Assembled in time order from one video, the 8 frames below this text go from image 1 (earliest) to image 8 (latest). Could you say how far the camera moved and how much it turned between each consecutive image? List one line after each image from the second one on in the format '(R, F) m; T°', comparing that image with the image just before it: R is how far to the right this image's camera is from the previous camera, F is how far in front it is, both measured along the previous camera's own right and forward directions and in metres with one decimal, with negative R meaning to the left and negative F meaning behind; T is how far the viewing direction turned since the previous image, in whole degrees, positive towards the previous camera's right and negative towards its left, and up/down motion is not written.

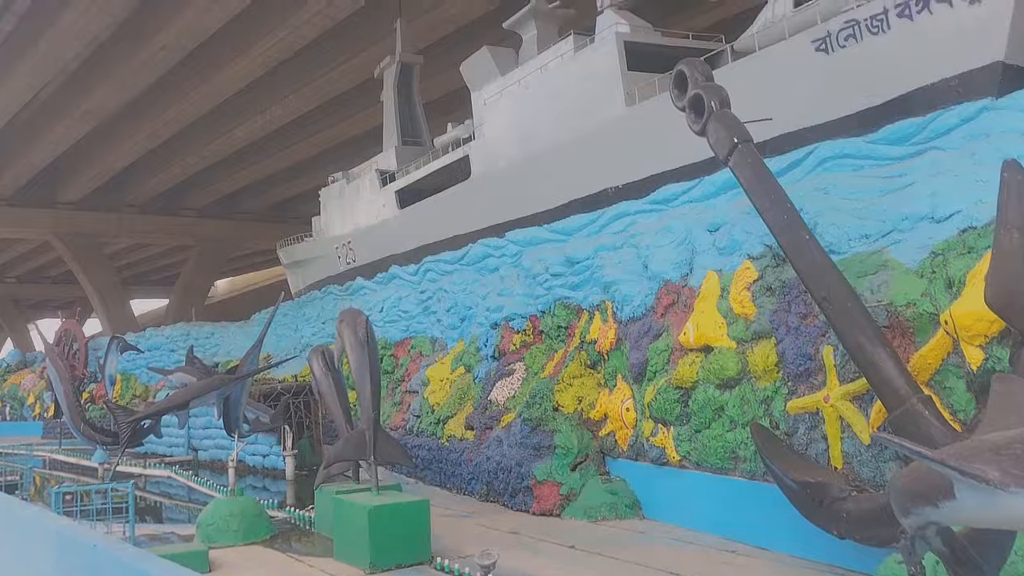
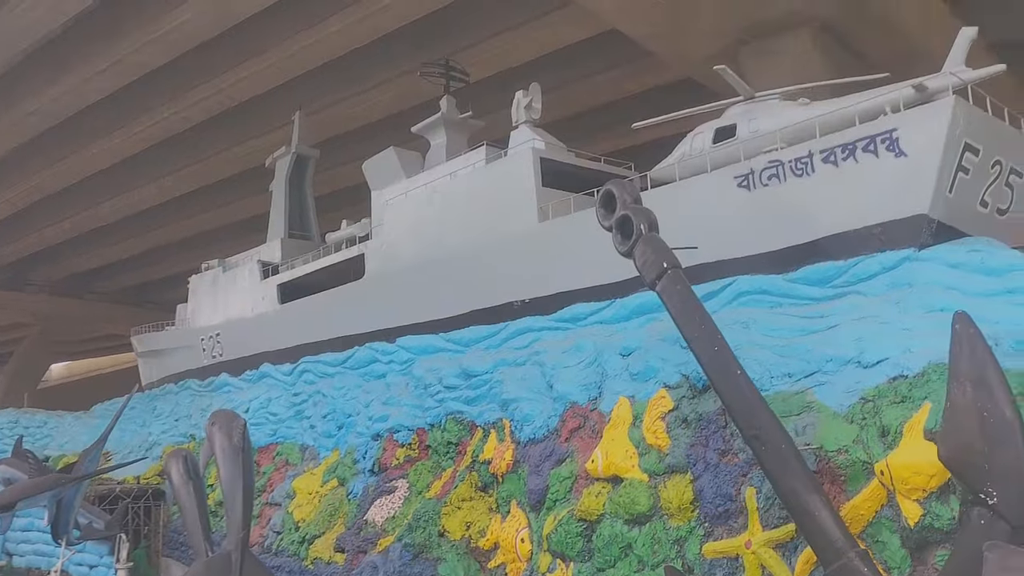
(-0.4, +0.6) m; +9°
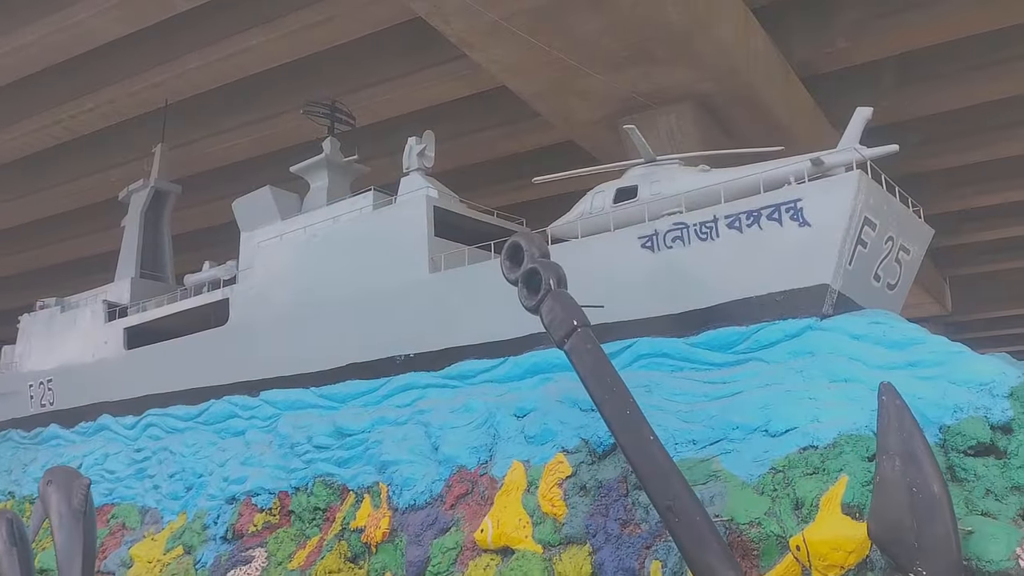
(-0.3, +0.5) m; +10°
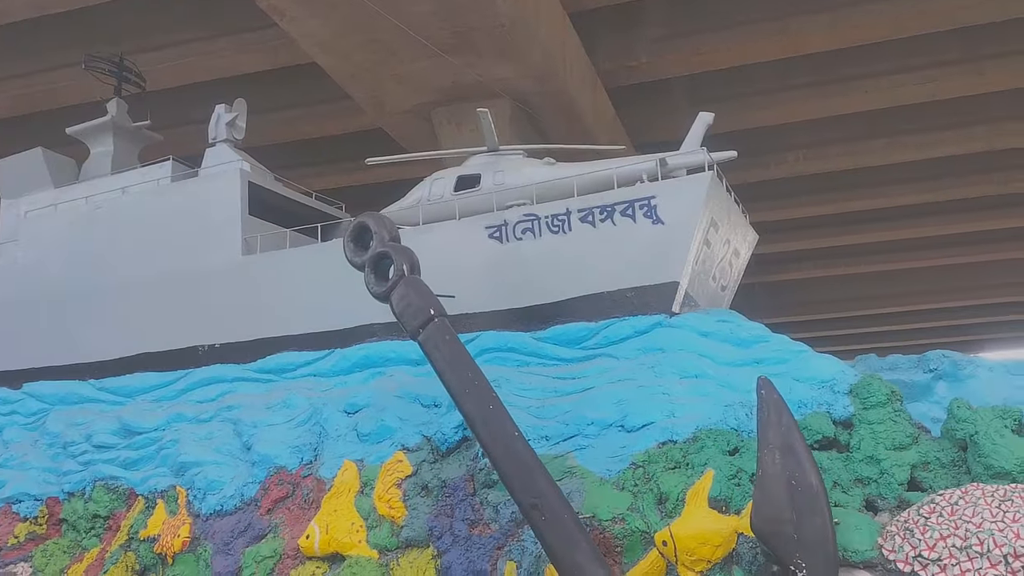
(-0.6, +0.5) m; +15°
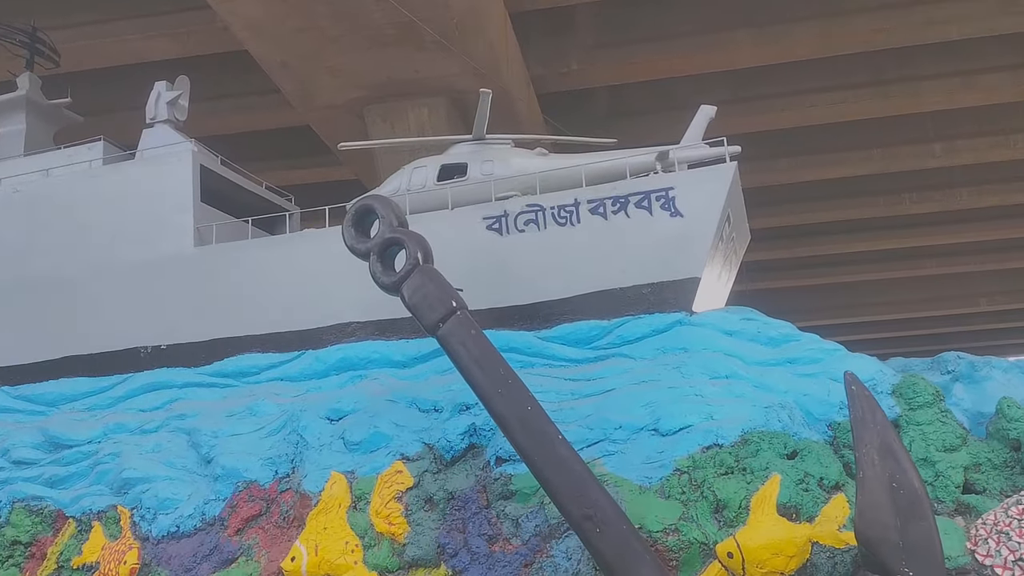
(-1.0, +0.6) m; +8°
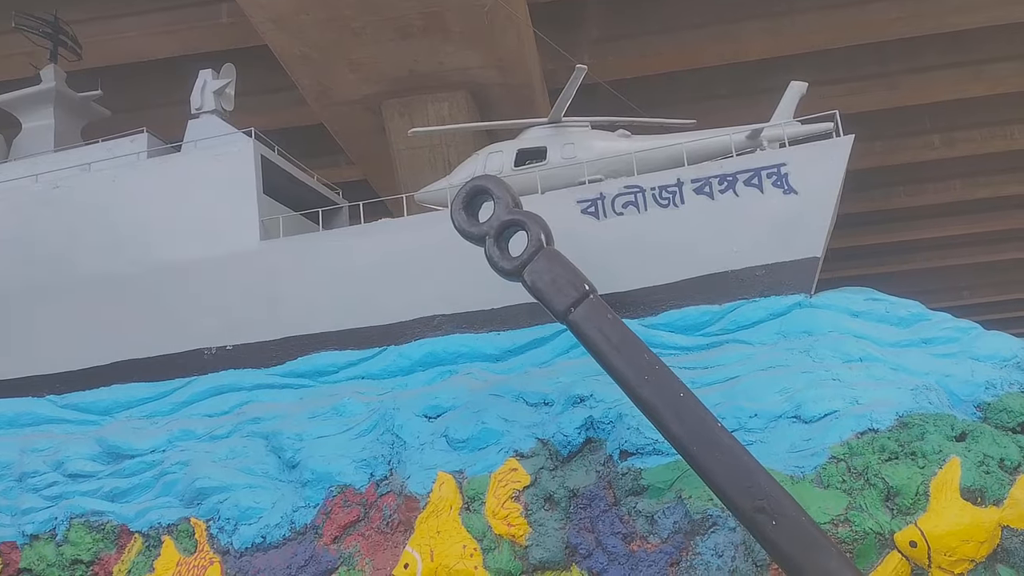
(-1.1, +0.4) m; +2°
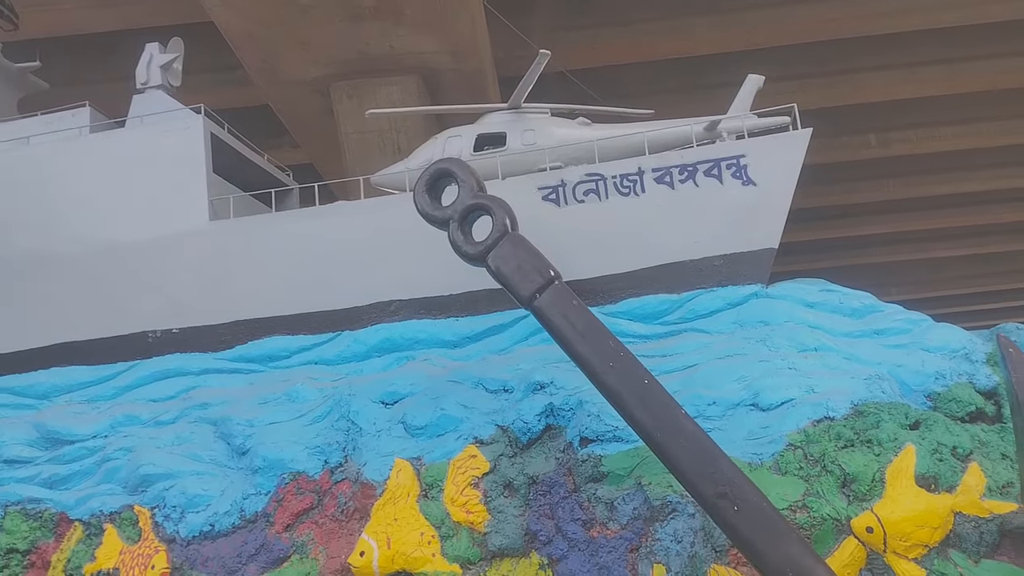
(-0.2, +0.1) m; +4°
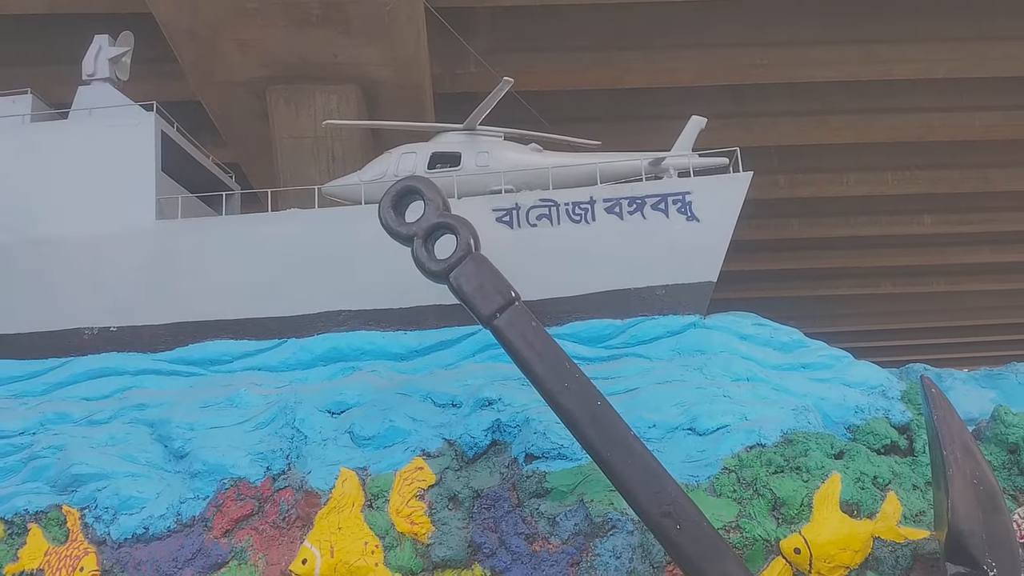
(-0.3, -0.2) m; +6°
